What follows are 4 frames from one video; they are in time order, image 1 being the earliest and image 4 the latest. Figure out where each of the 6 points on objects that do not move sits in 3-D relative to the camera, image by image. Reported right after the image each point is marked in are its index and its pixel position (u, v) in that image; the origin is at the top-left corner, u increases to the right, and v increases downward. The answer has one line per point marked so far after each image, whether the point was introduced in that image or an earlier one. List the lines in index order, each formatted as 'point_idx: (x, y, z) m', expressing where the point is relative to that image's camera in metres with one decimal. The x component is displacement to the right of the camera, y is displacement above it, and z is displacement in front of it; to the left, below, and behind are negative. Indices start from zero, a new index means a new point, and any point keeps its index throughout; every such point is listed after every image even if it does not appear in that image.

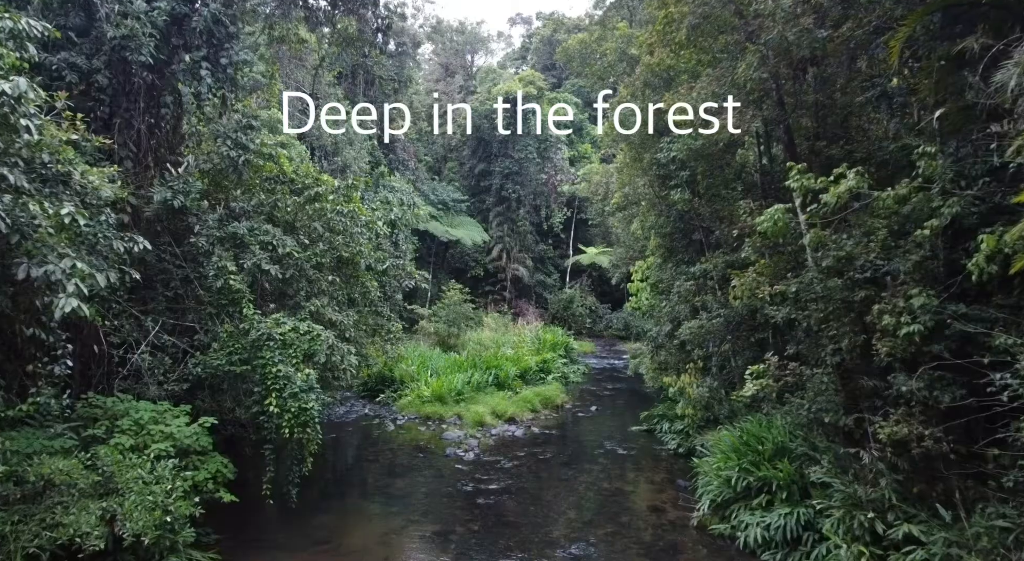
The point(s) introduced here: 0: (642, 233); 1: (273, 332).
0: (+2.6, +1.0, +11.9) m
1: (-2.2, -0.5, +5.5) m
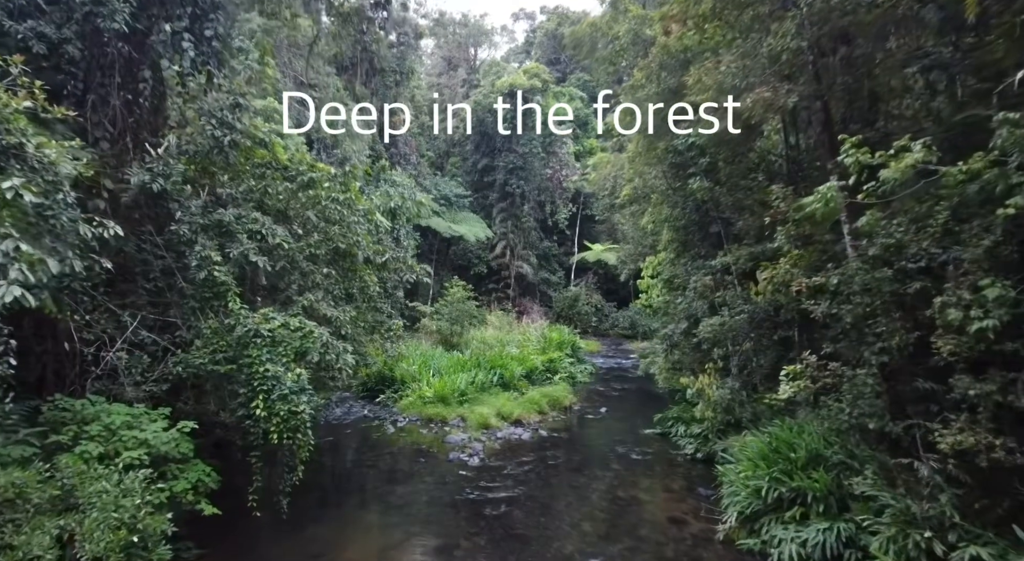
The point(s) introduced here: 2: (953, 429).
0: (+2.8, +1.0, +11.4) m
1: (-2.1, -0.4, +5.0) m
2: (+2.8, -0.9, +3.7) m
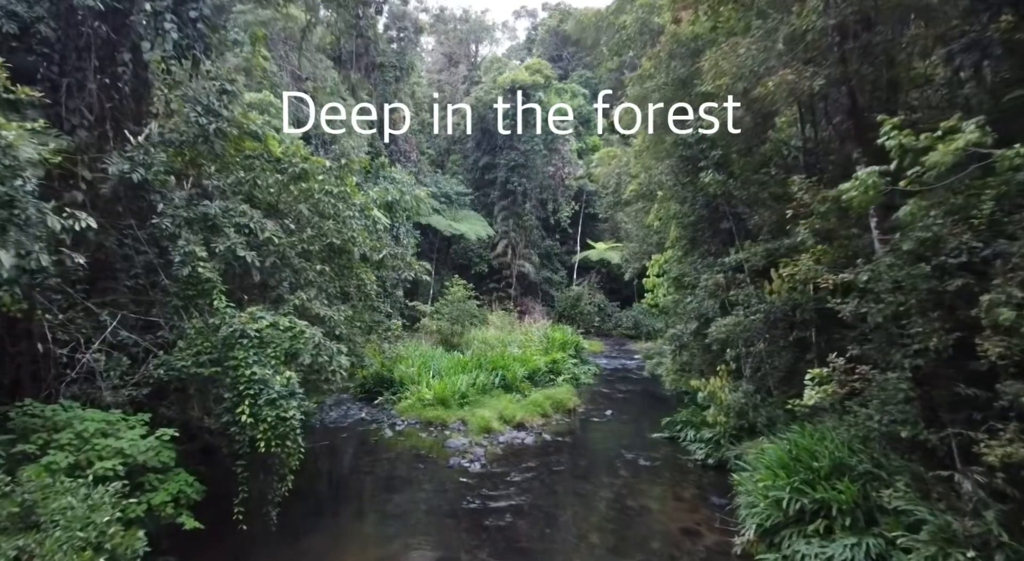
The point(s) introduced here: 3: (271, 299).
0: (+2.8, +1.1, +11.1) m
1: (-2.1, -0.4, +4.7) m
2: (+2.8, -0.9, +3.4) m
3: (-2.3, -0.2, +5.7) m
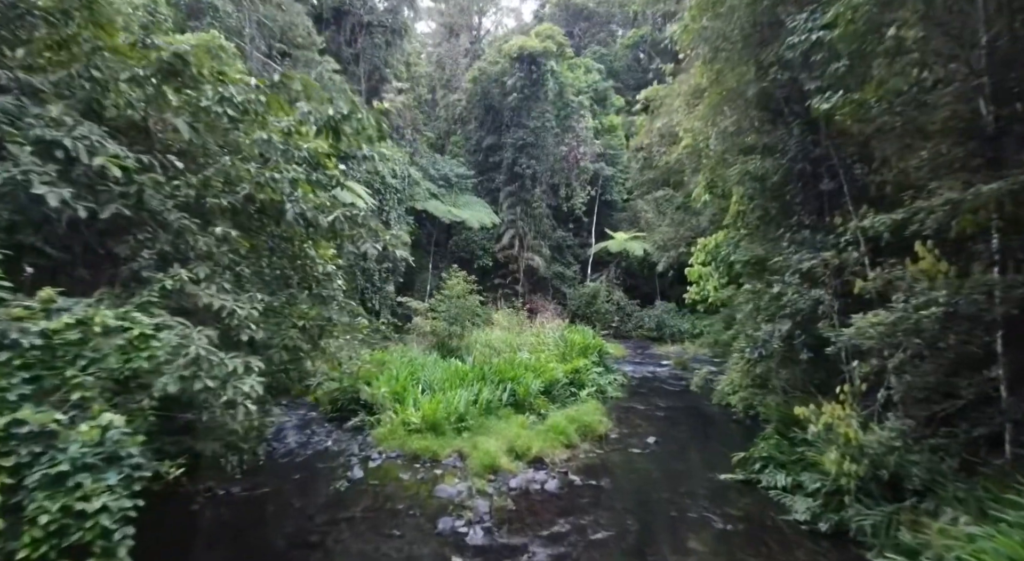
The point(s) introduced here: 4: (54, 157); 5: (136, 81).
0: (+3.0, +1.2, +8.7) m
1: (-2.0, -0.2, +2.4) m
2: (+2.9, -0.7, +1.0) m
3: (-2.2, 0.0, +3.4) m
4: (-2.3, +0.6, +3.0) m
5: (-2.2, +1.2, +3.5) m
